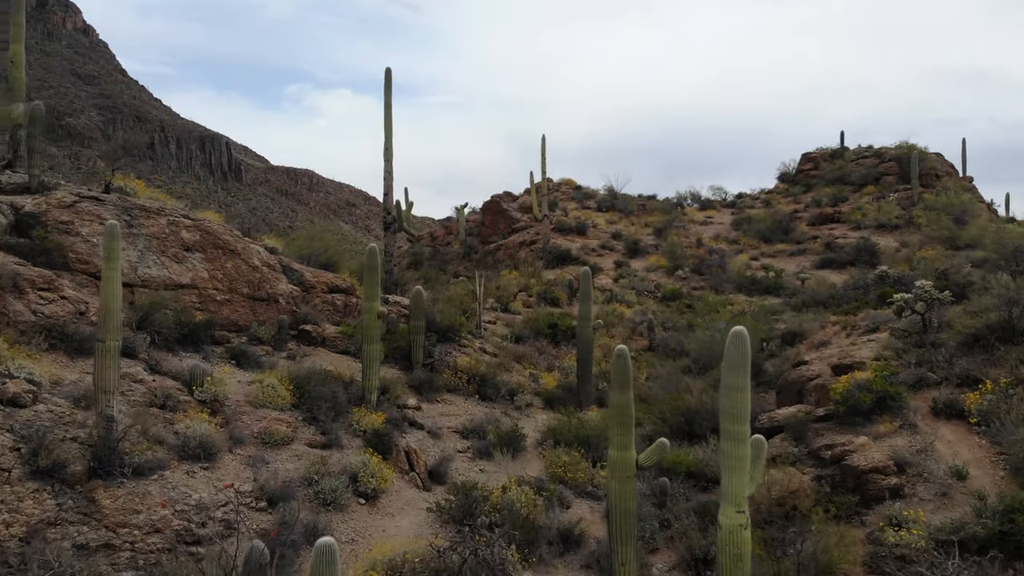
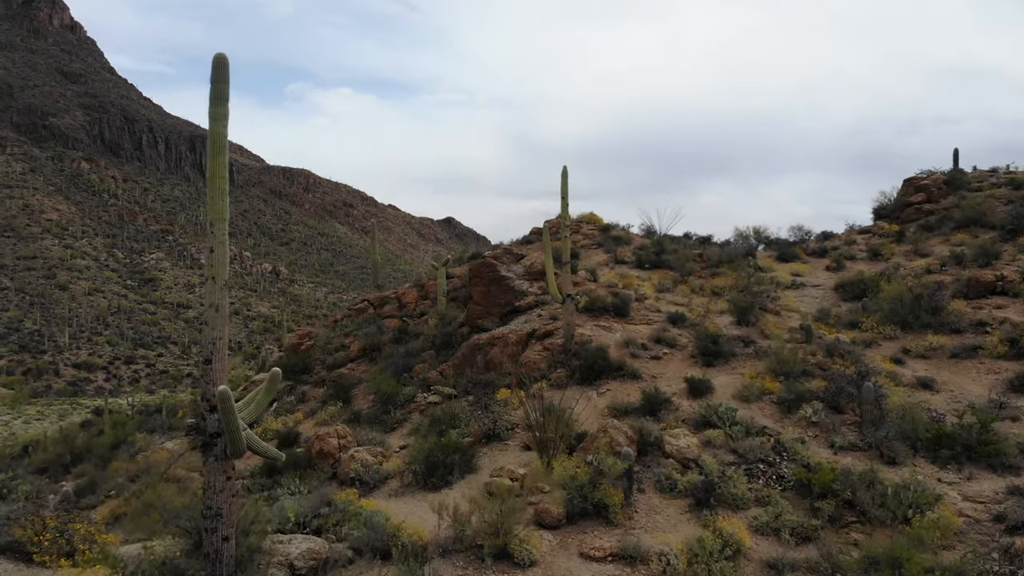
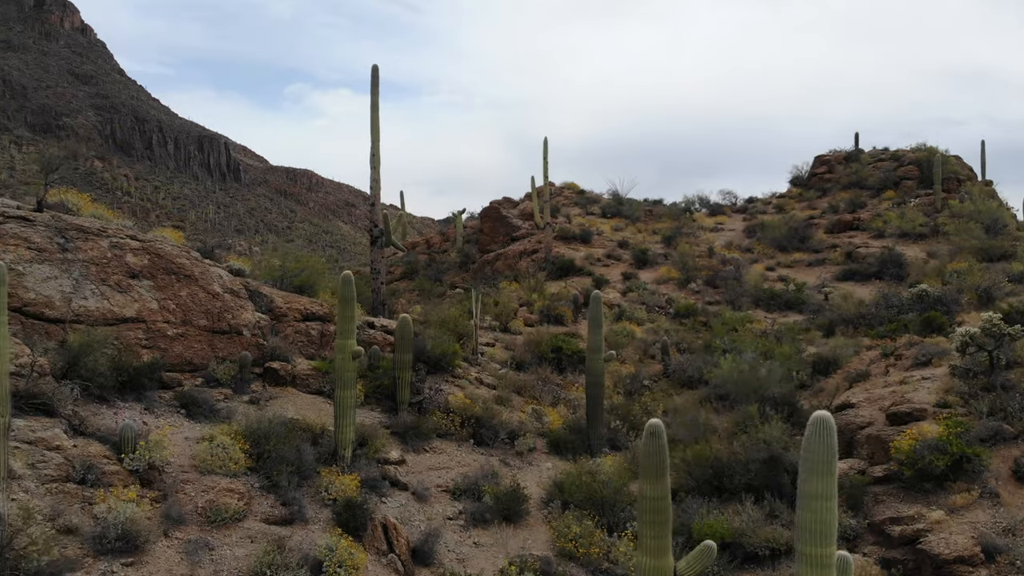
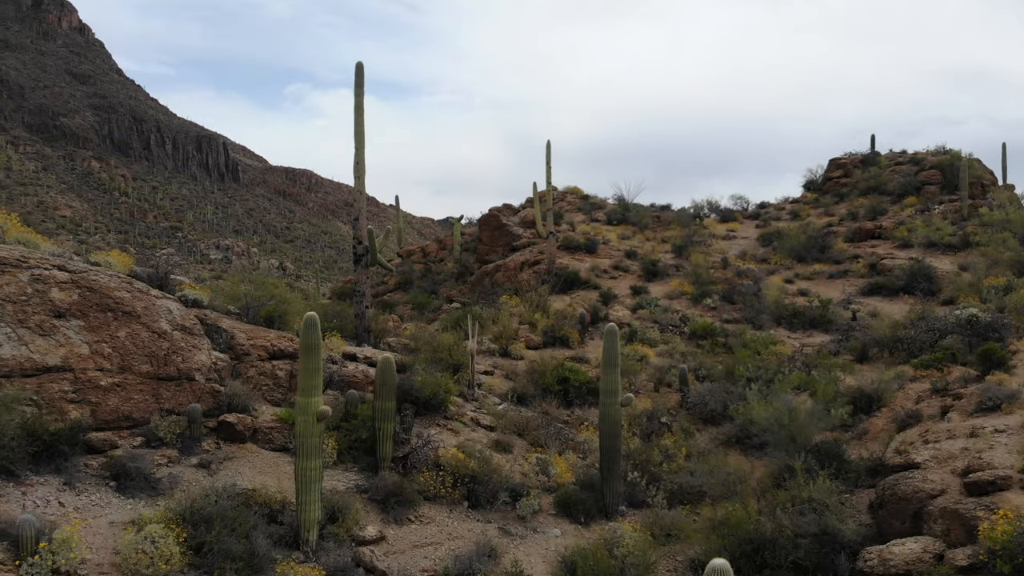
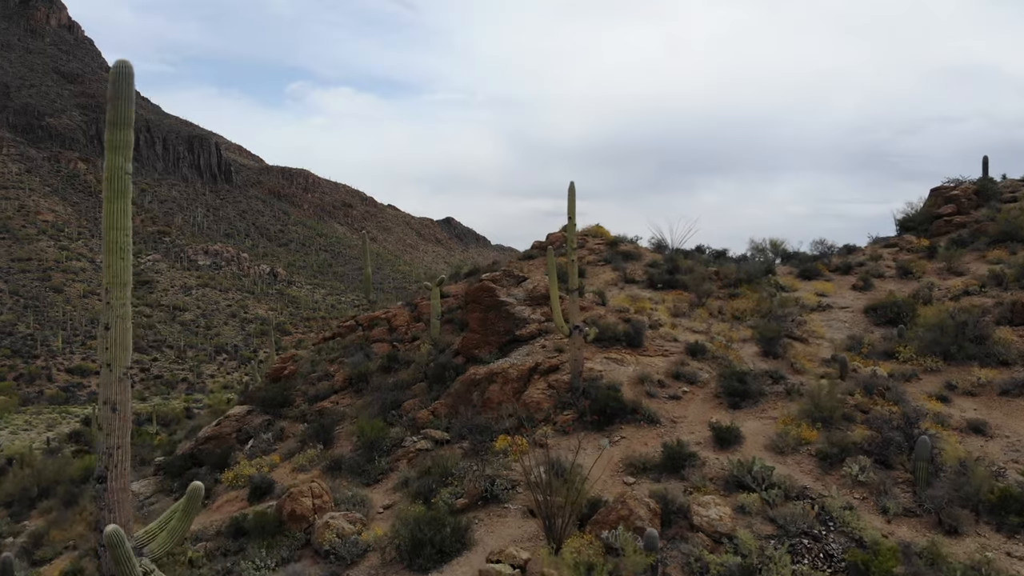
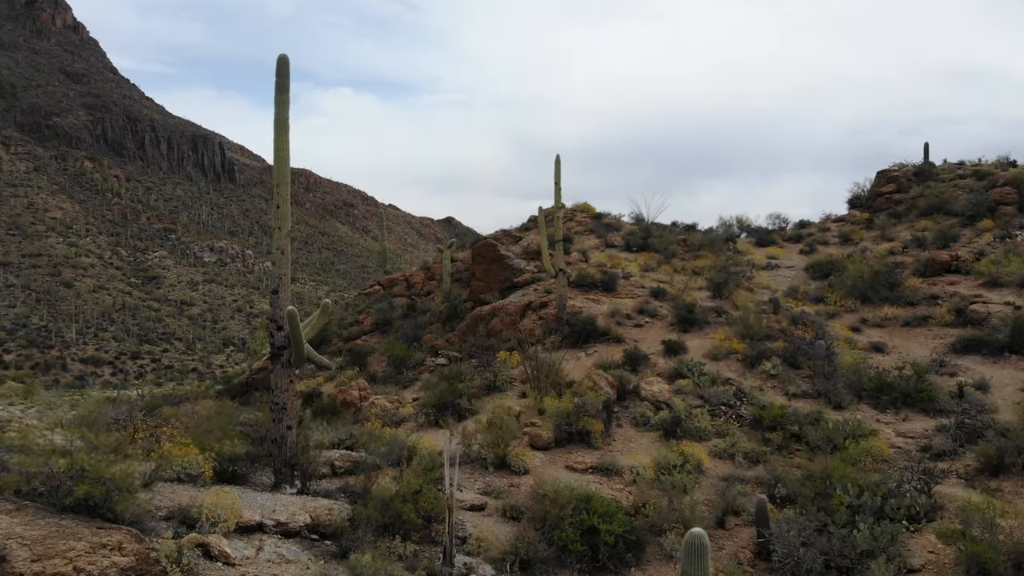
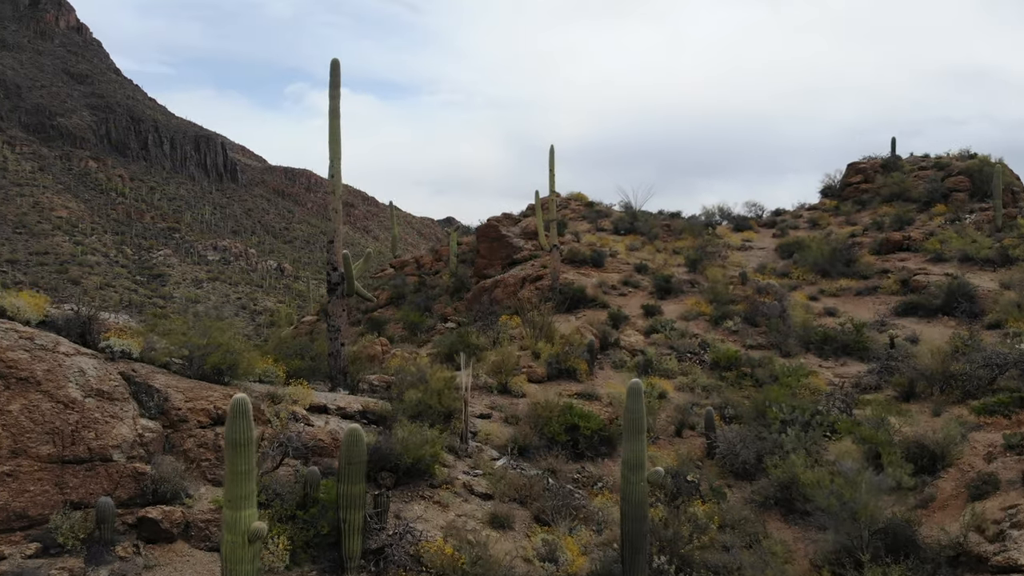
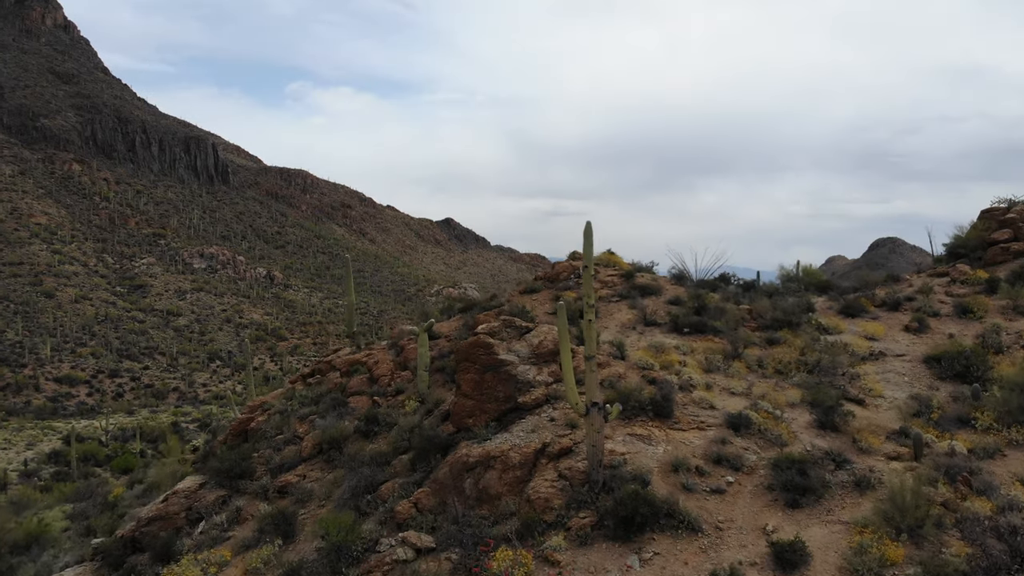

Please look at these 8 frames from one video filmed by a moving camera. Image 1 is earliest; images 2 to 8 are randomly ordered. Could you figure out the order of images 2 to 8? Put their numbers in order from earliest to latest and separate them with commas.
3, 4, 7, 6, 2, 5, 8
